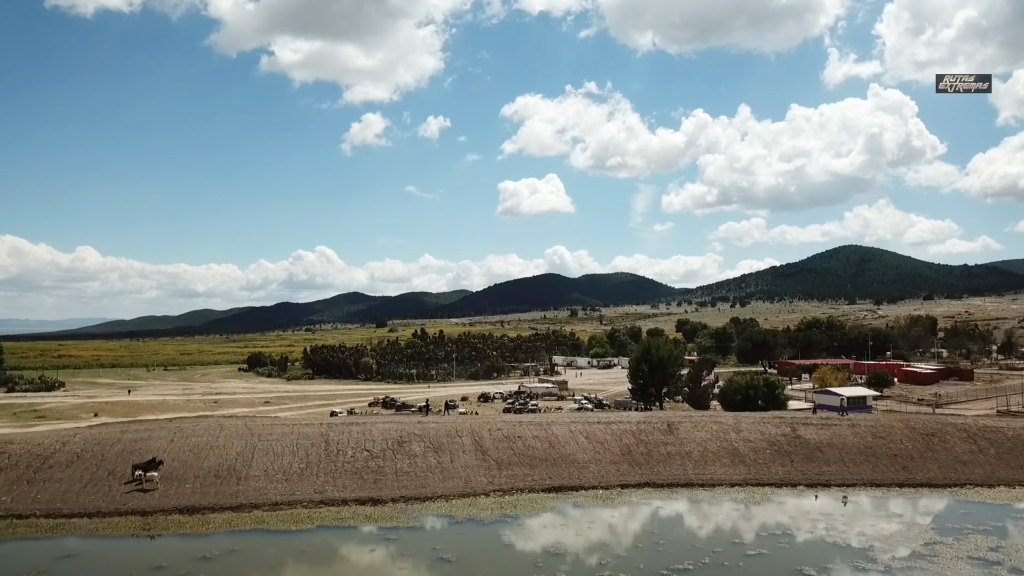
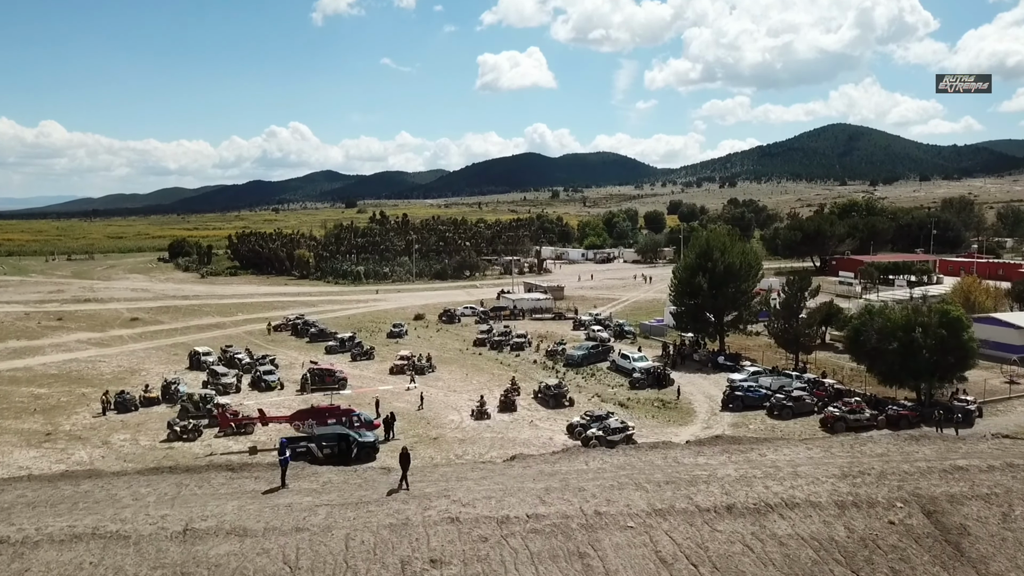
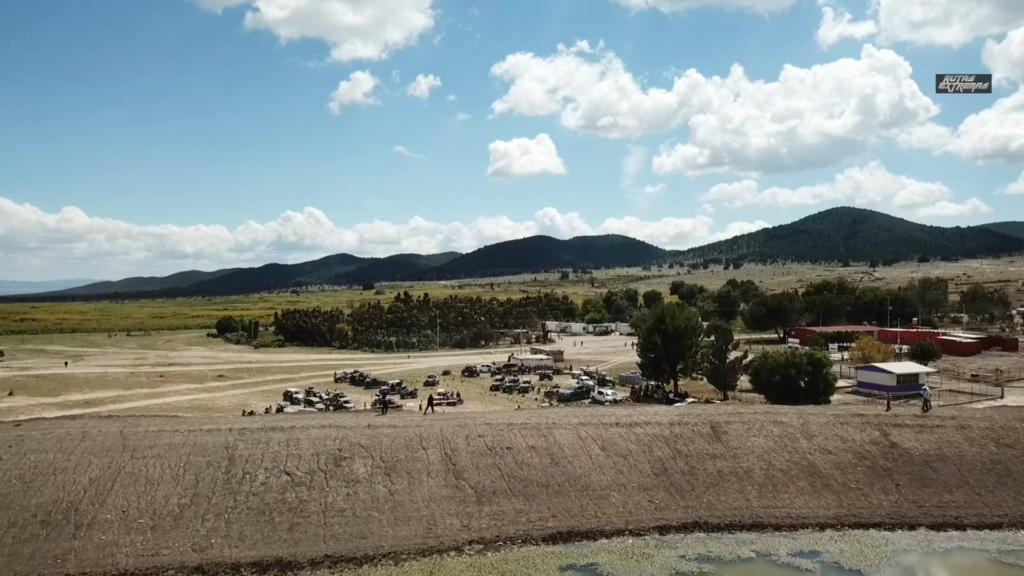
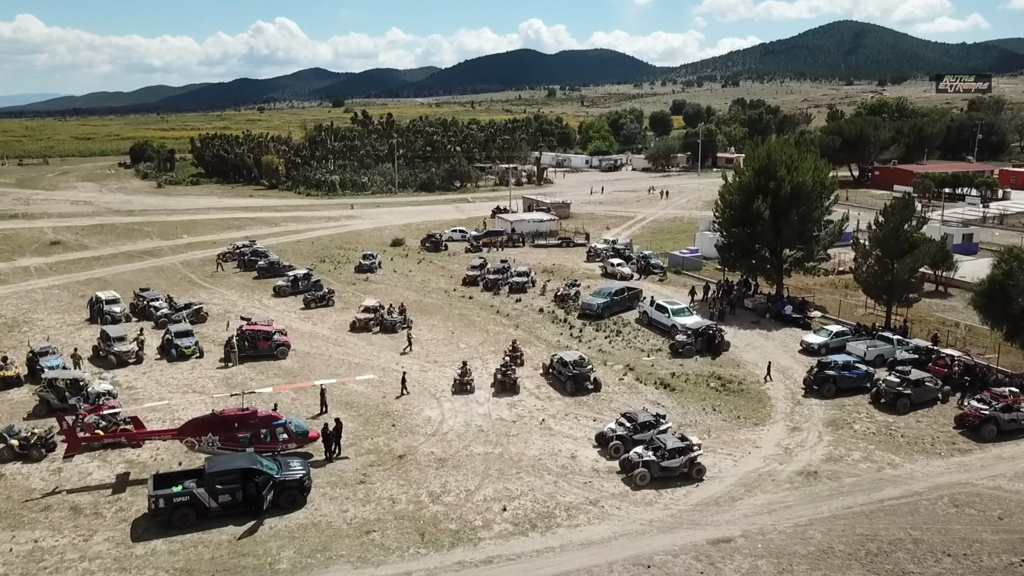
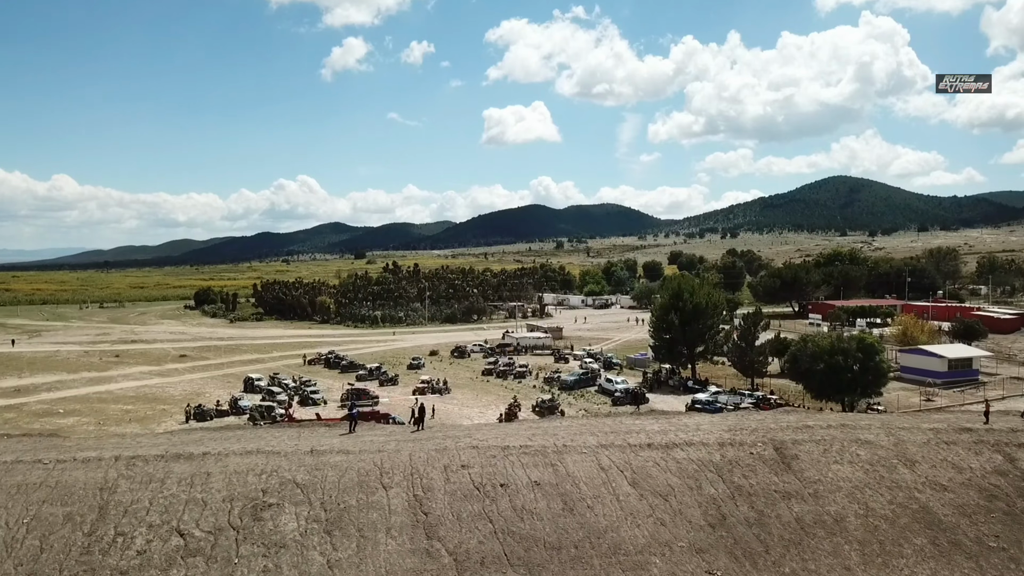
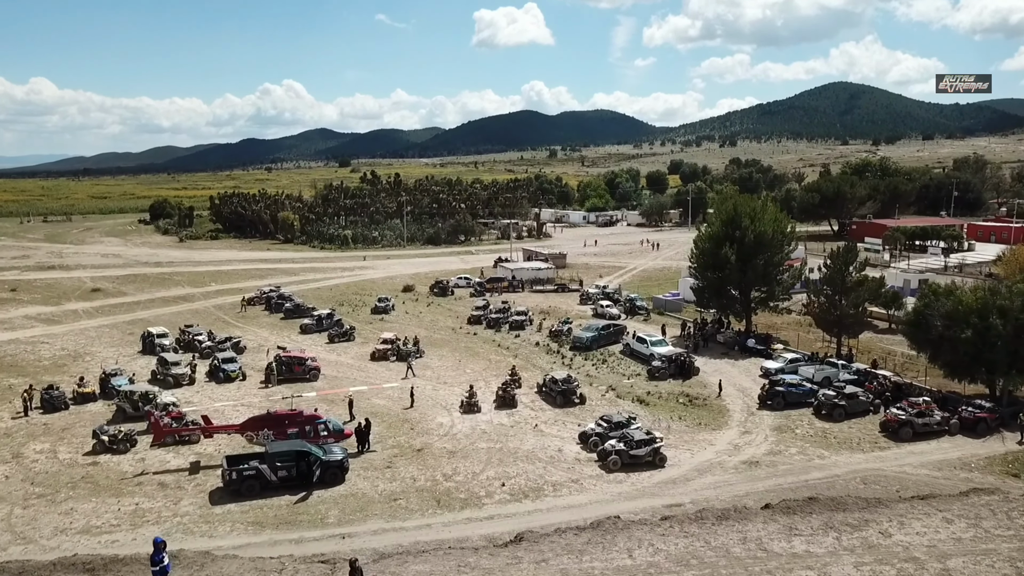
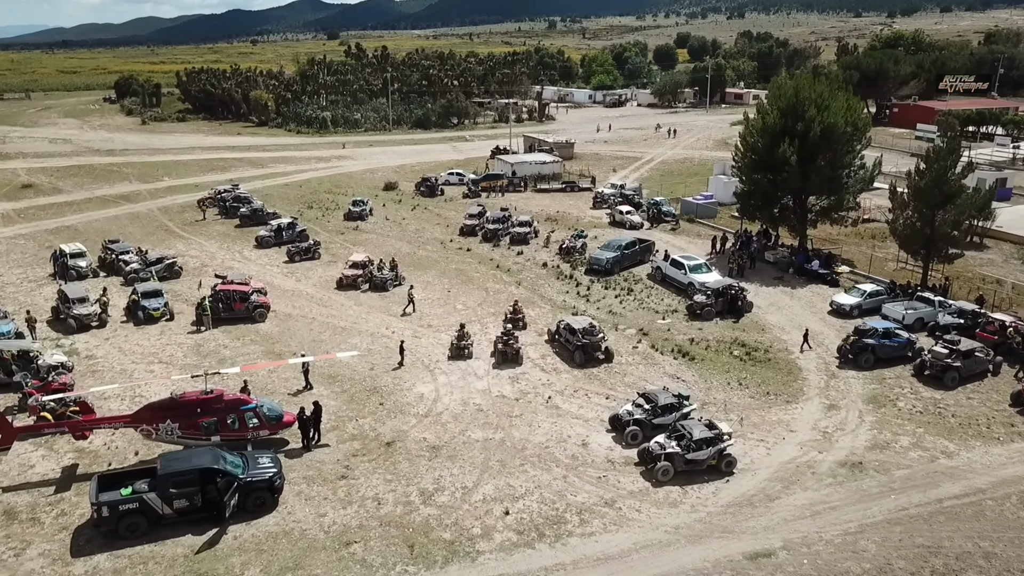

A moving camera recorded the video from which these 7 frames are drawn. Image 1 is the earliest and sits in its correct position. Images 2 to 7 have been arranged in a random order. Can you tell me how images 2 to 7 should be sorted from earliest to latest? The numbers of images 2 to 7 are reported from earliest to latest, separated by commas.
3, 5, 2, 6, 4, 7
